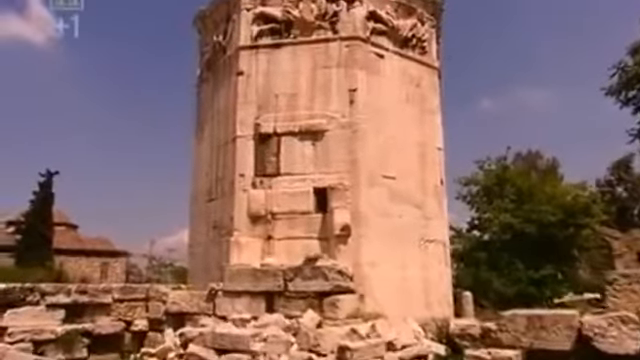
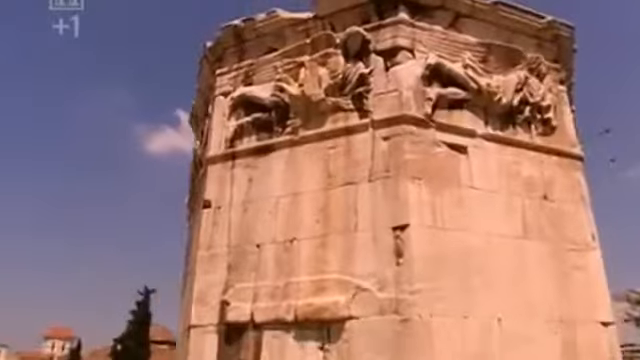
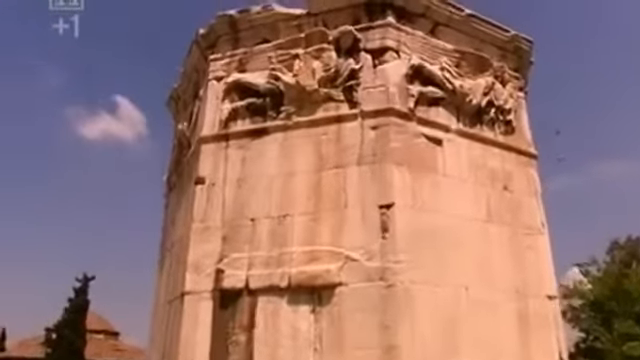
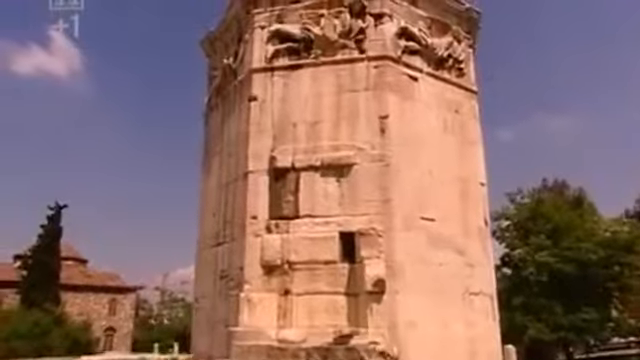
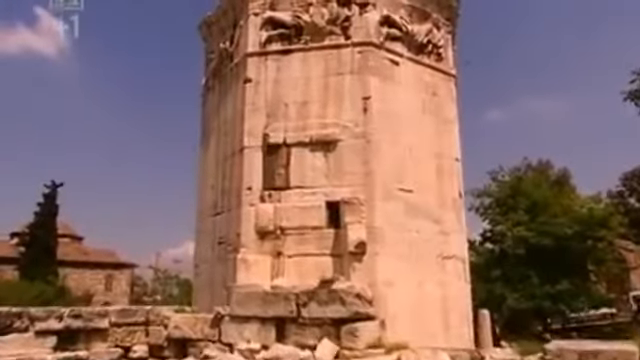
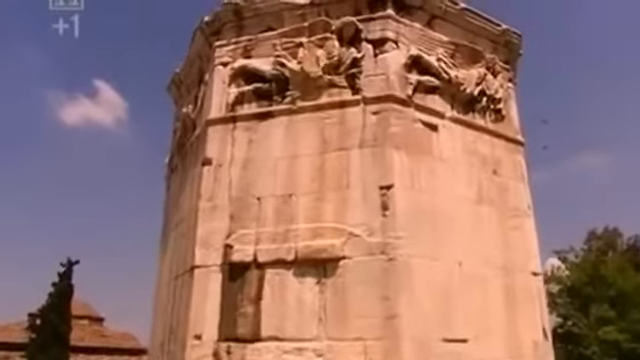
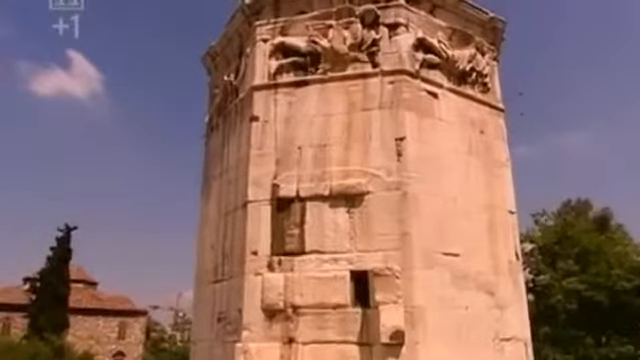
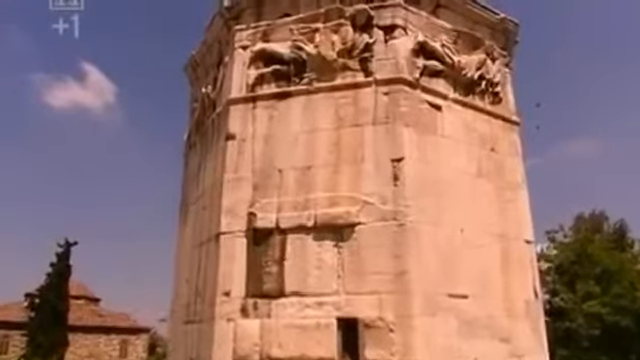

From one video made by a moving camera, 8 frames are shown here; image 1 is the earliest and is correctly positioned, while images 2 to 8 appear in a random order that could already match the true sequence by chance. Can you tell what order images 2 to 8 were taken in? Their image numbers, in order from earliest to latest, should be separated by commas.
5, 4, 7, 8, 6, 3, 2
